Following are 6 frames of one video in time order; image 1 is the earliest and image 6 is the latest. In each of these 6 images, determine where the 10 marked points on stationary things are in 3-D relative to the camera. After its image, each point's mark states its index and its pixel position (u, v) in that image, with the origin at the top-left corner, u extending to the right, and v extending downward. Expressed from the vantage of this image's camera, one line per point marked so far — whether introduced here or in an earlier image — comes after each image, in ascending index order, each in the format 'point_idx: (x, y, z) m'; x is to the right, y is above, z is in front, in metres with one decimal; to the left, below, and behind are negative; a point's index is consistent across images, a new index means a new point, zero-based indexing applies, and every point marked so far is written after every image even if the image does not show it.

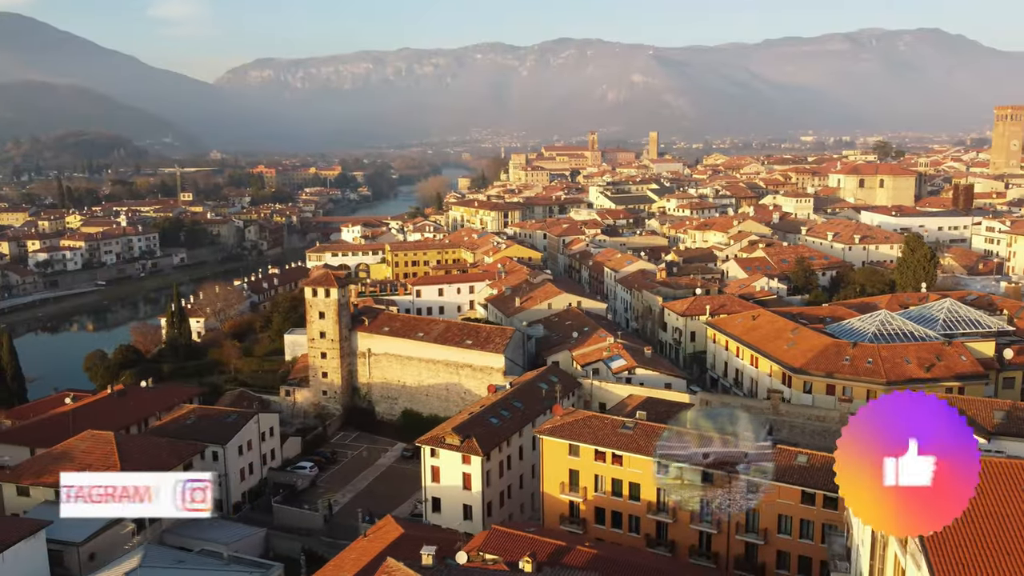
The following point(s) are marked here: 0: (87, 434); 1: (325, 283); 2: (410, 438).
0: (-6.8, -2.3, +13.0) m
1: (-4.3, +0.1, +18.6) m
2: (-2.3, -3.3, +18.0) m
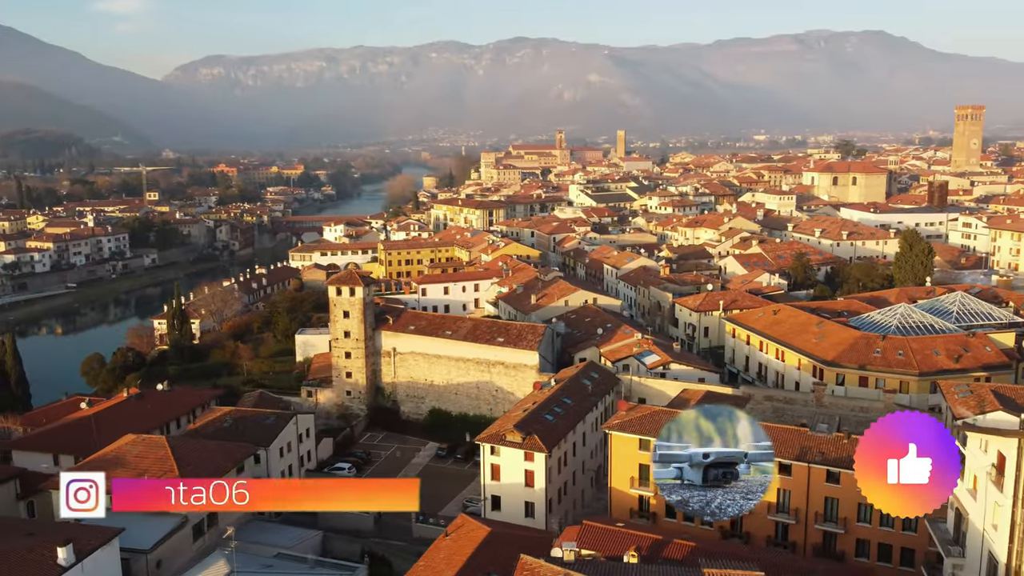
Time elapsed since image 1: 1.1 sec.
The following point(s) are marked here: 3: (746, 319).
0: (-5.9, -2.3, +12.7) m
1: (-3.7, +0.1, +18.4) m
2: (-1.6, -3.3, +17.9) m
3: (+5.8, -0.8, +20.0) m
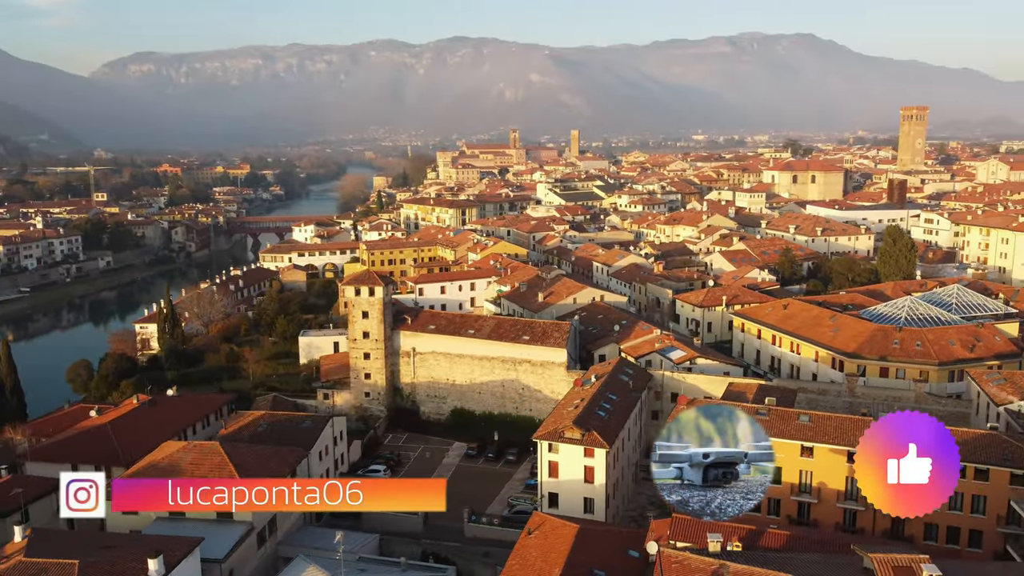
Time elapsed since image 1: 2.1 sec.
0: (-4.9, -2.4, +12.3) m
1: (-3.2, +0.1, +18.2) m
2: (-1.1, -3.3, +17.8) m
3: (+6.2, -0.7, +20.4) m
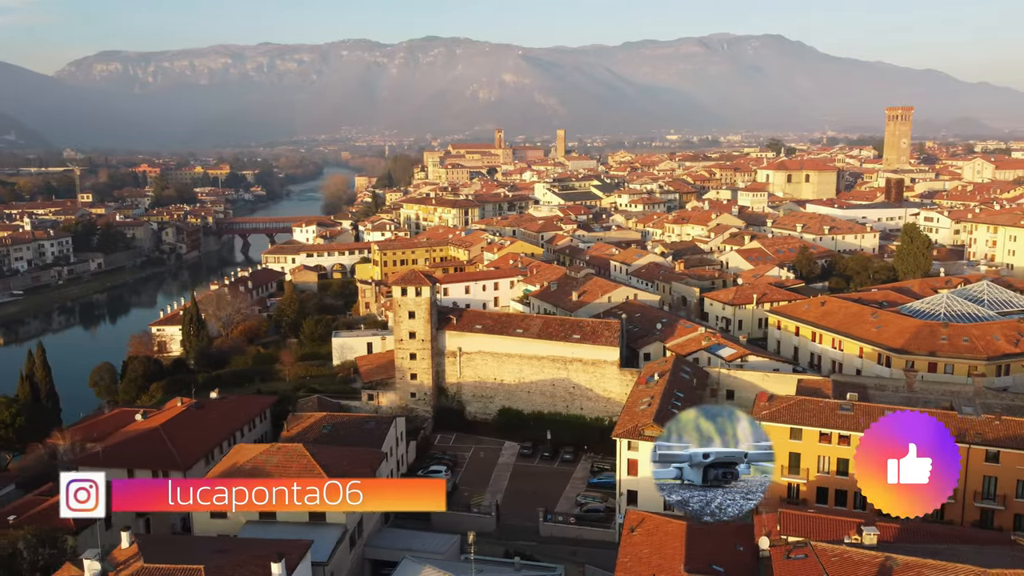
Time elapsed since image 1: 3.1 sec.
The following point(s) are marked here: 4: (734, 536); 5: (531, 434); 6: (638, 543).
0: (-3.6, -2.4, +12.1) m
1: (-2.1, +0.1, +18.1) m
2: (+0.1, -3.3, +17.8) m
3: (+7.2, -0.6, +20.7) m
4: (+2.8, -3.2, +10.3) m
5: (+0.4, -3.2, +17.7) m
6: (+1.6, -3.2, +10.3) m
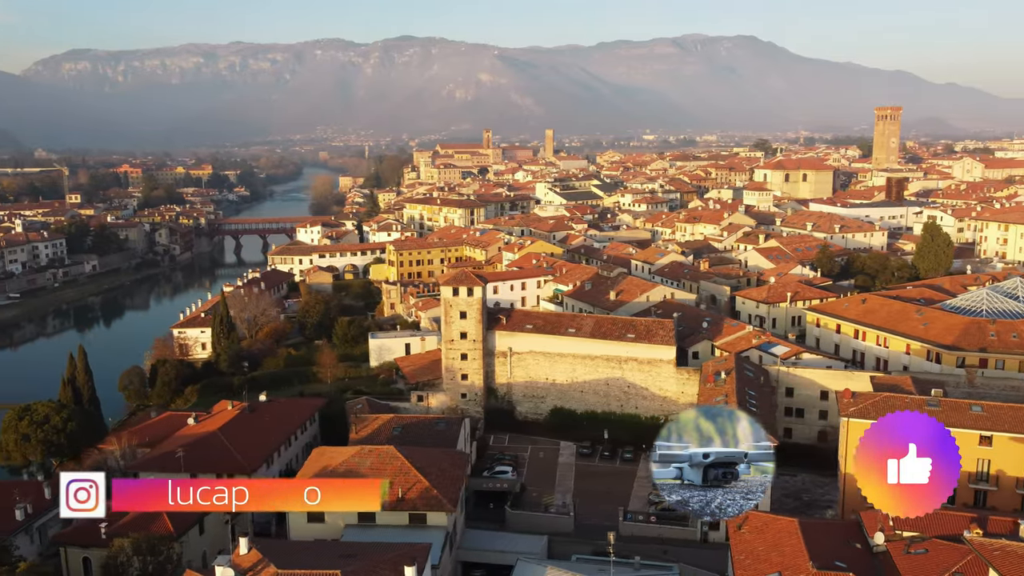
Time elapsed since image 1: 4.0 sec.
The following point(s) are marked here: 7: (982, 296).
0: (-2.2, -2.4, +12.0) m
1: (-0.9, +0.1, +18.0) m
2: (+1.3, -3.2, +17.8) m
3: (+8.3, -0.5, +20.9) m
4: (+4.3, -3.1, +10.3) m
5: (+1.6, -3.2, +17.7) m
6: (+3.0, -3.2, +10.3) m
7: (+11.4, -0.2, +19.5) m
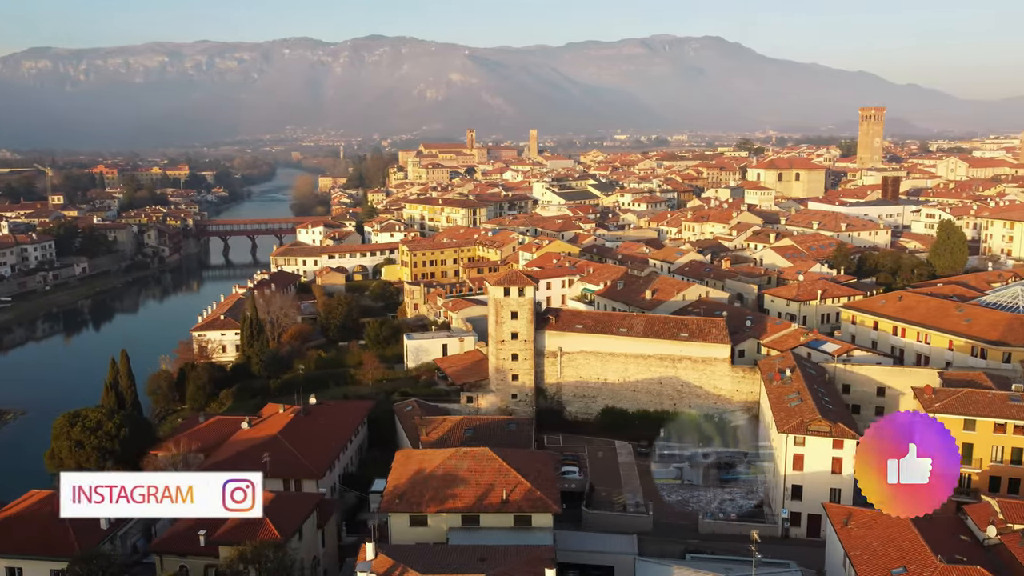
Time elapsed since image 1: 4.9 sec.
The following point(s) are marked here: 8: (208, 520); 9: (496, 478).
0: (-0.8, -2.4, +11.9) m
1: (+0.2, +0.1, +17.9) m
2: (+2.5, -3.2, +17.8) m
3: (+9.3, -0.5, +21.1) m
4: (+5.7, -3.1, +10.5) m
5: (+2.8, -3.2, +17.8) m
6: (+4.5, -3.2, +10.4) m
7: (+12.5, -0.1, +19.9) m
8: (-4.3, -3.3, +11.3) m
9: (-0.2, -2.7, +11.4) m
